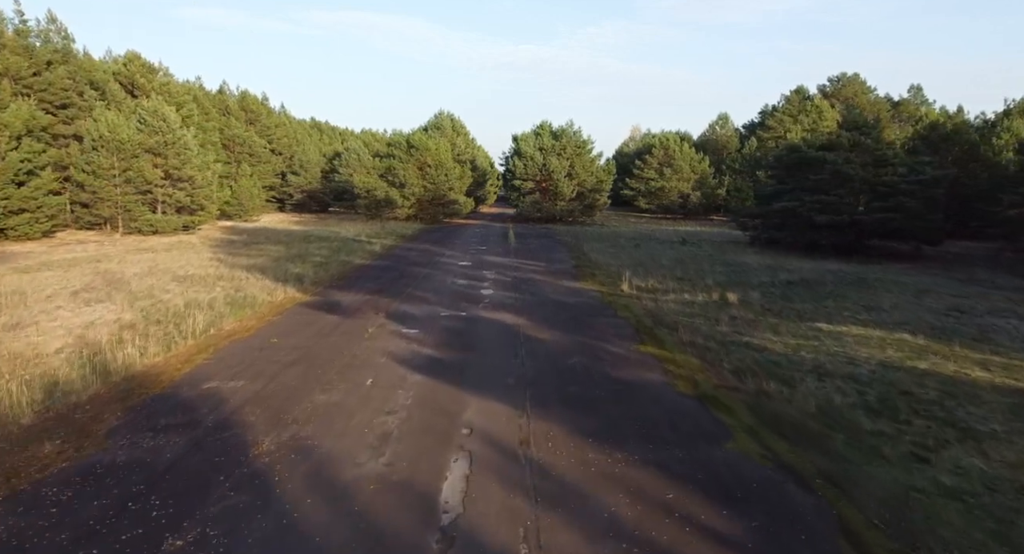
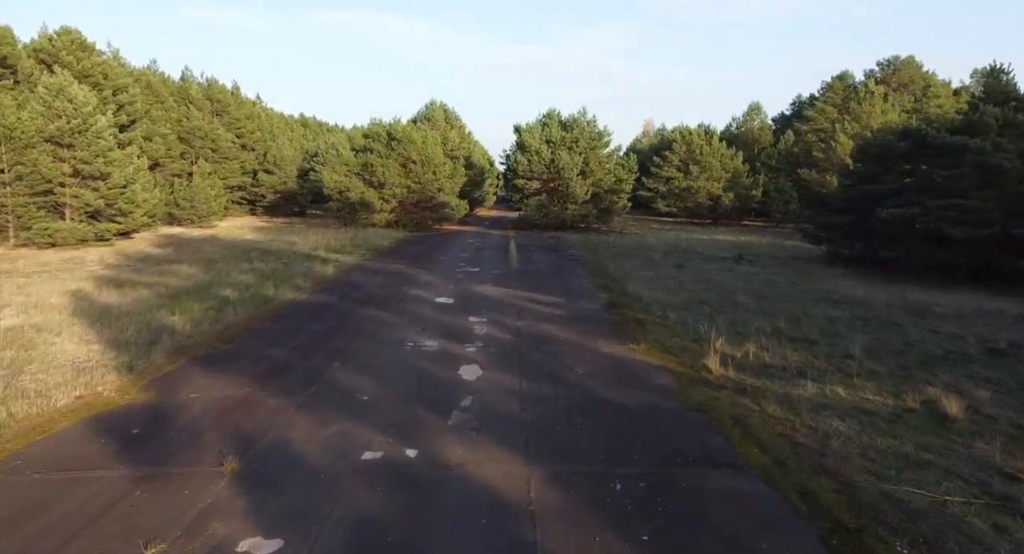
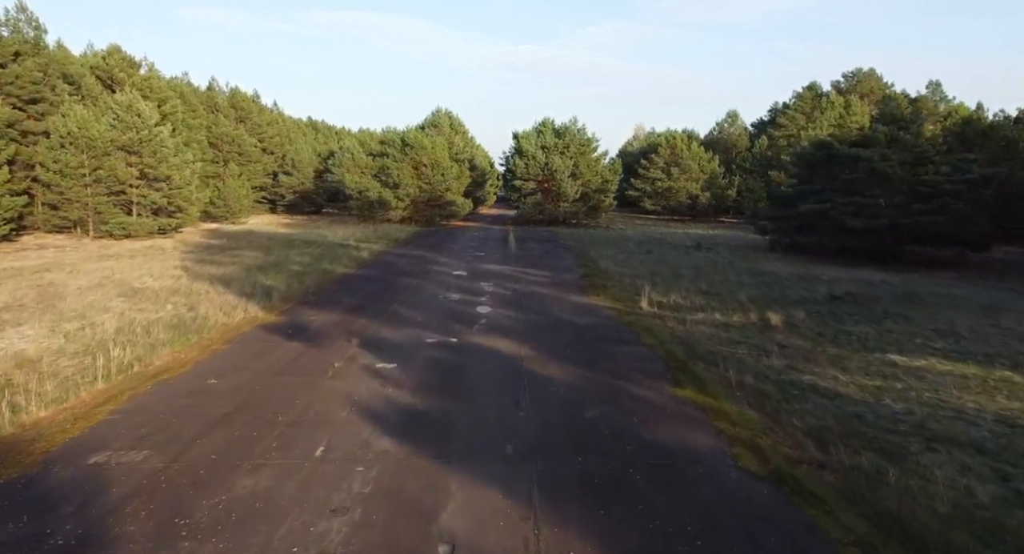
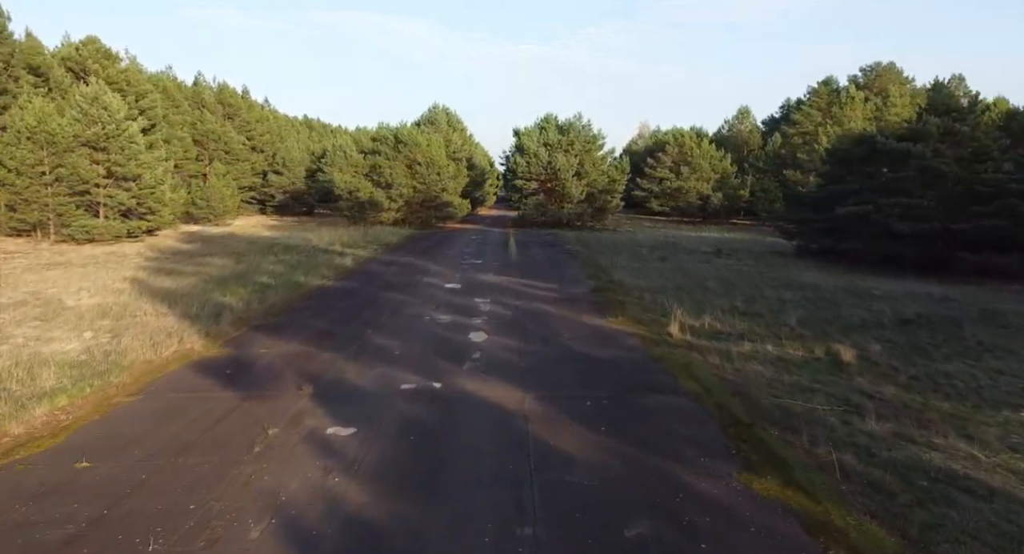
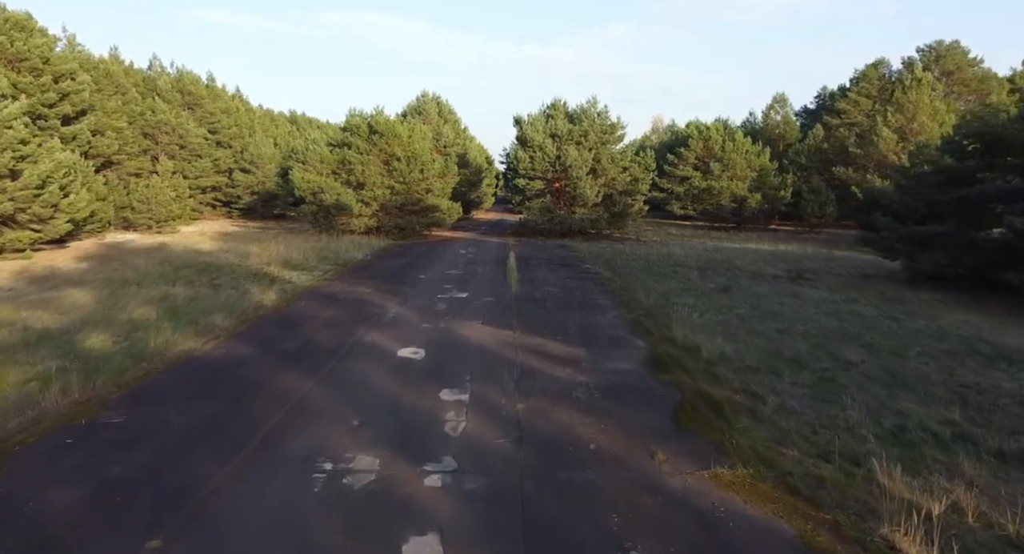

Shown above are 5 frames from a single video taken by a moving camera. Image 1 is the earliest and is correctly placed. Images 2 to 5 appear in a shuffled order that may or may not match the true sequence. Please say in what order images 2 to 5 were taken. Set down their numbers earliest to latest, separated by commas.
3, 4, 2, 5
